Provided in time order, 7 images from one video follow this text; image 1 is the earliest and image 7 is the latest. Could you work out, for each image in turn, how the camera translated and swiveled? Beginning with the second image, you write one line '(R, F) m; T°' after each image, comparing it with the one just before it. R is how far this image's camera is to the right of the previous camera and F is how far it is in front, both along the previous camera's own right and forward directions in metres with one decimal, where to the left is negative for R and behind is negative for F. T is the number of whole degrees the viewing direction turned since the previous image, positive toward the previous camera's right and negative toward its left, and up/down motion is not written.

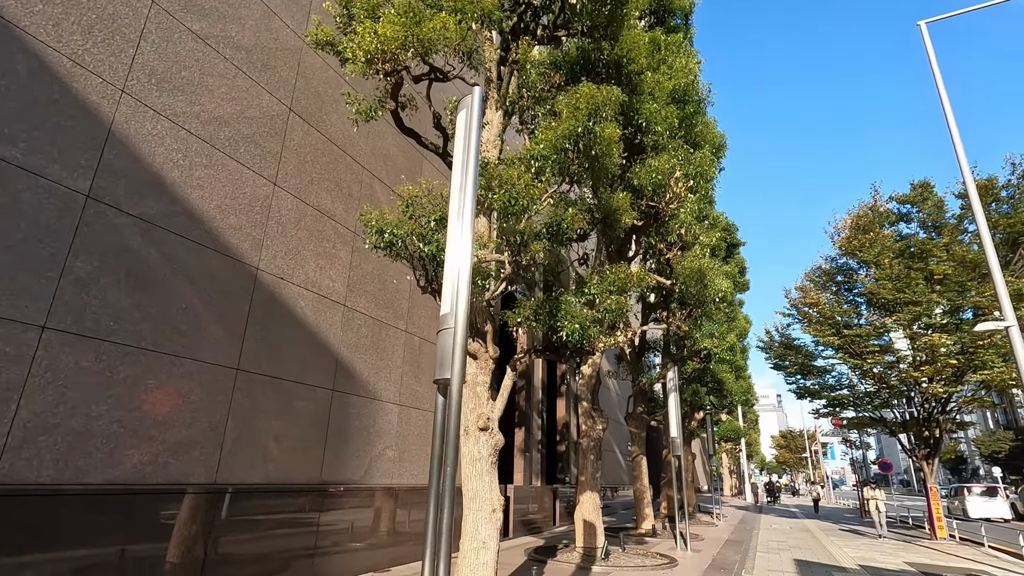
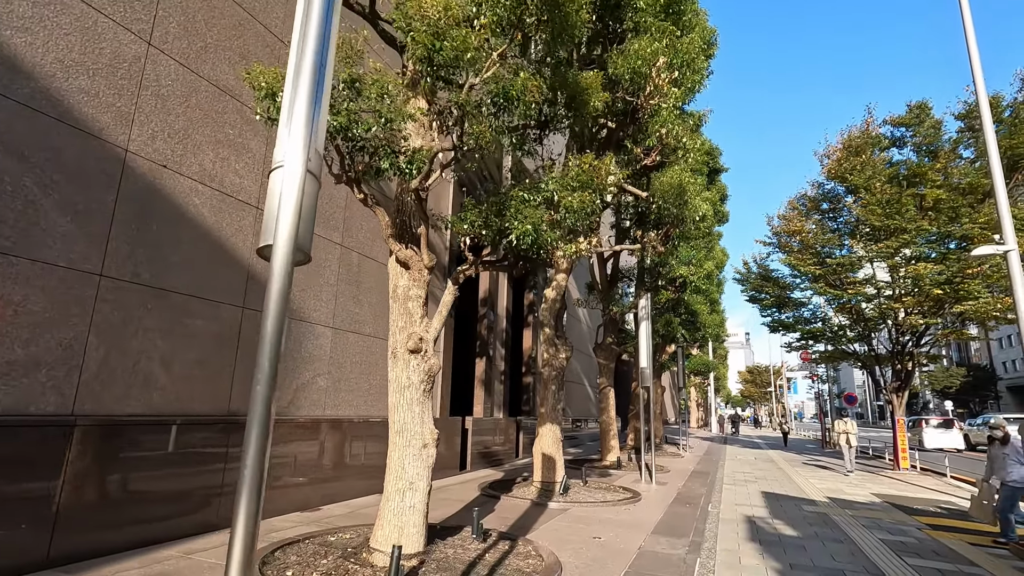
(+0.5, +1.4) m; +2°
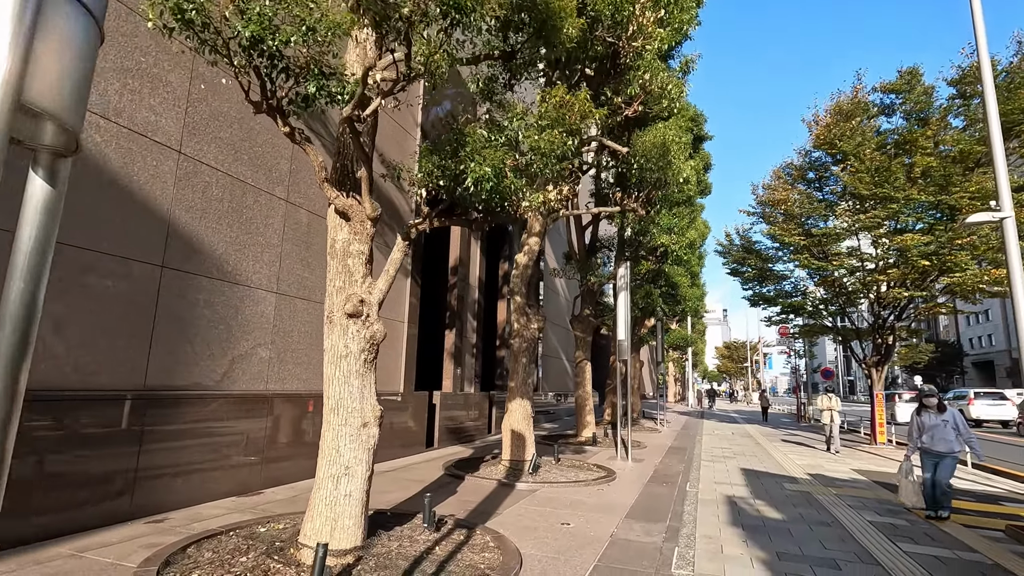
(+0.3, +0.9) m; +2°
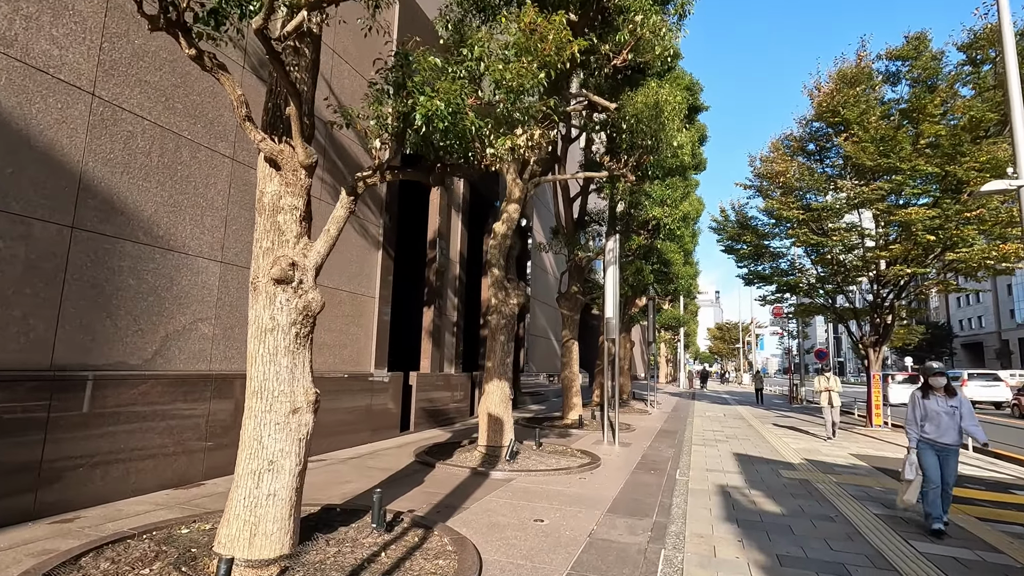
(+0.3, +0.8) m; +1°
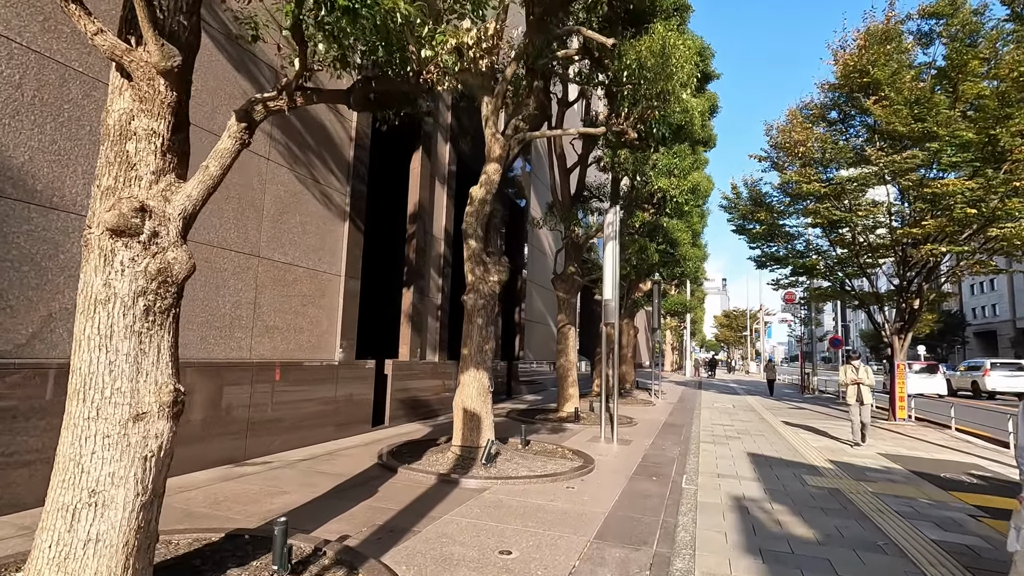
(+0.4, +1.3) m; -1°
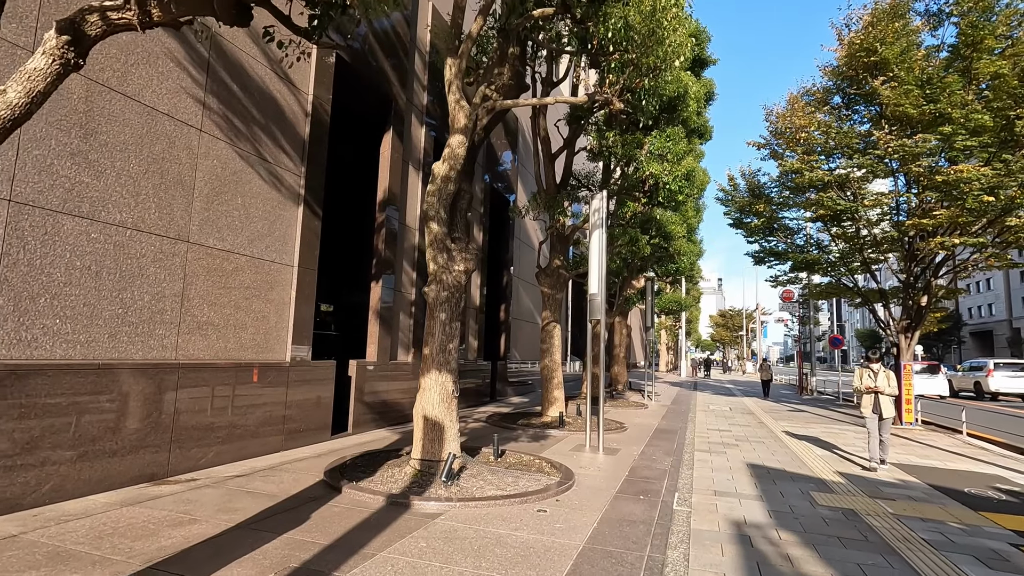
(+0.4, +1.0) m; 0°
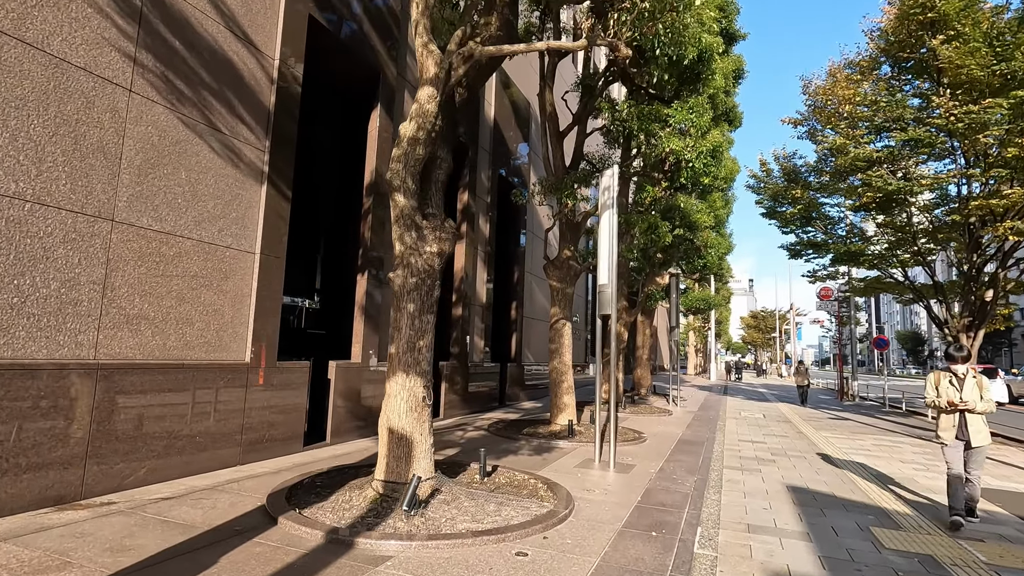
(+0.5, +1.2) m; -3°
